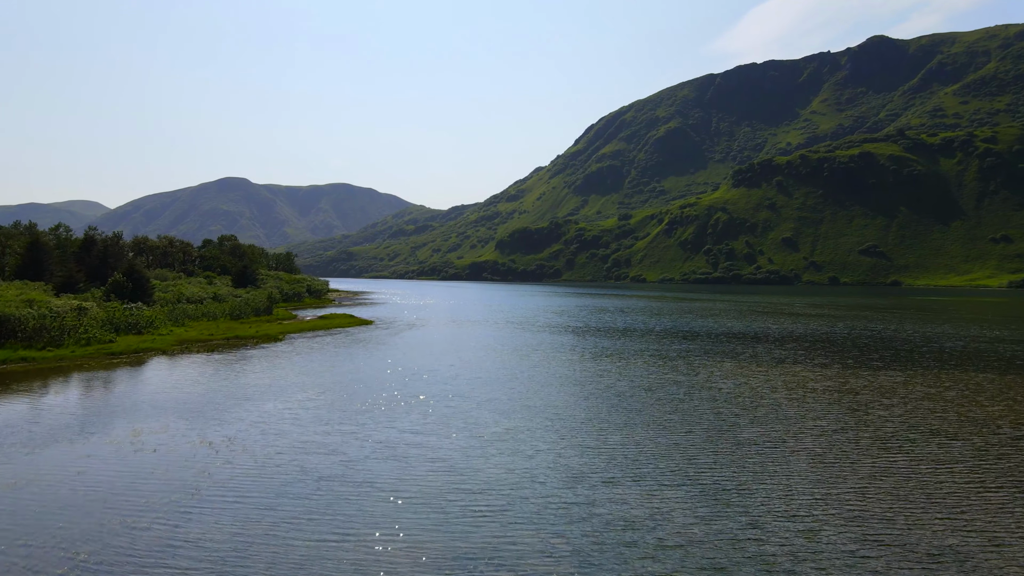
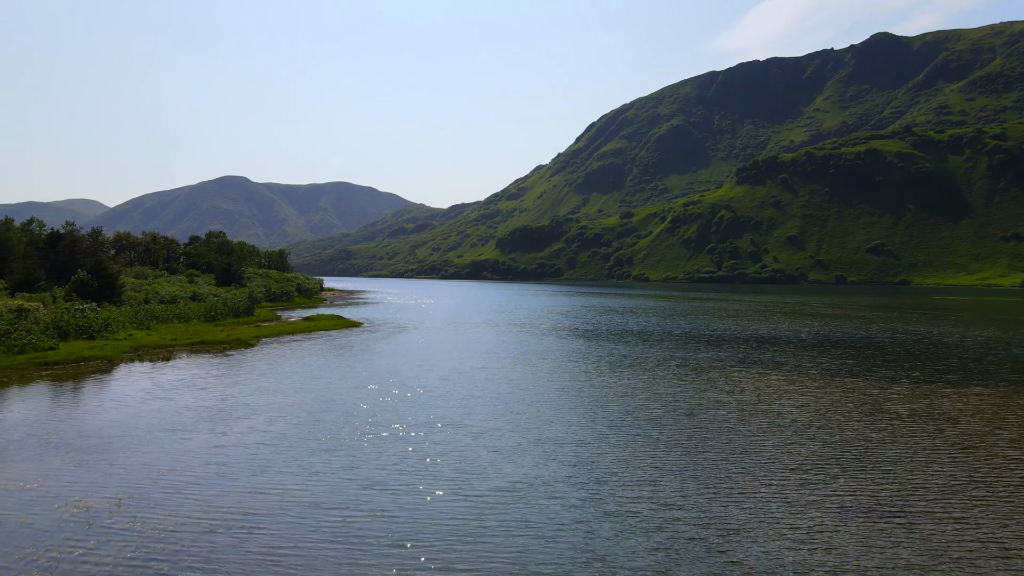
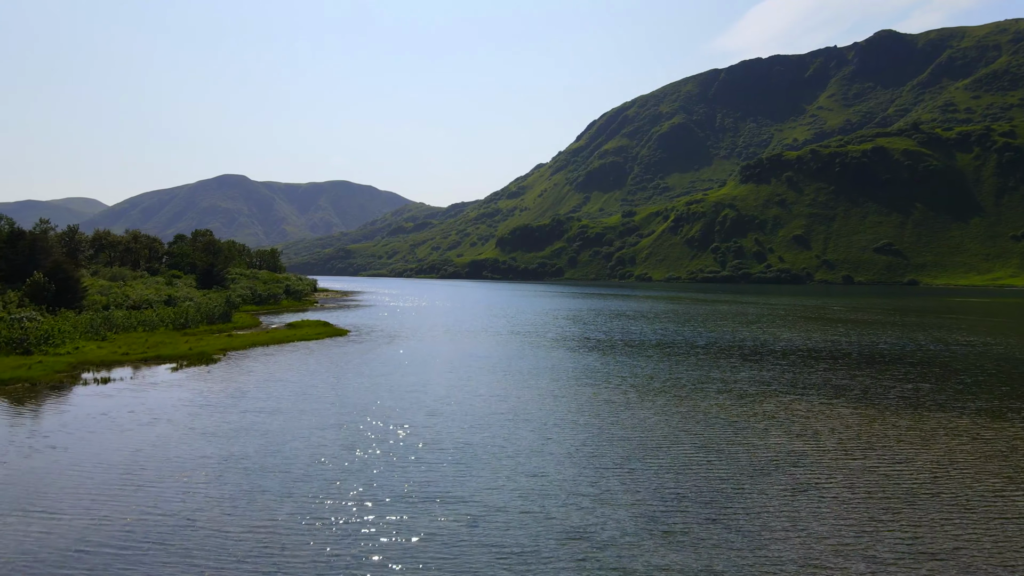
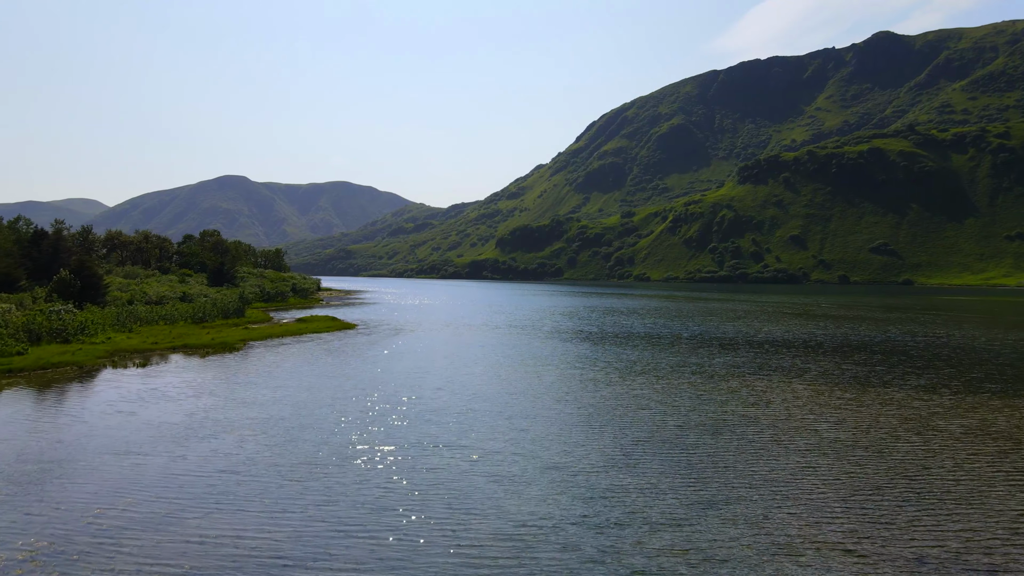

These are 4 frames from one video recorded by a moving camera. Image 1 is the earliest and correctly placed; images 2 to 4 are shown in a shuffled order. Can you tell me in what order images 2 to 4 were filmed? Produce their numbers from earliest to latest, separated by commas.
2, 4, 3
